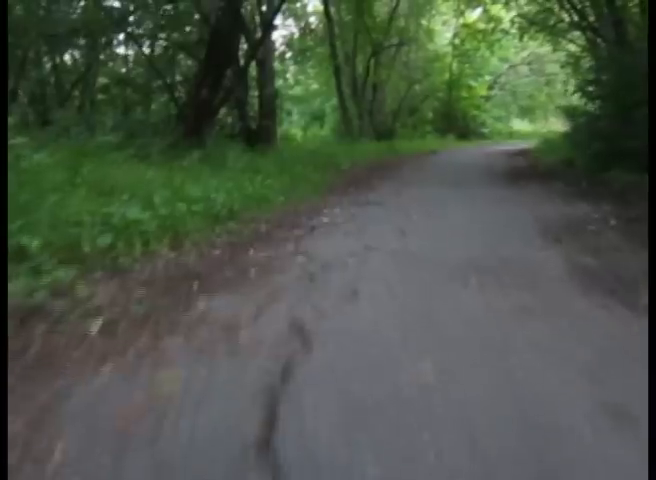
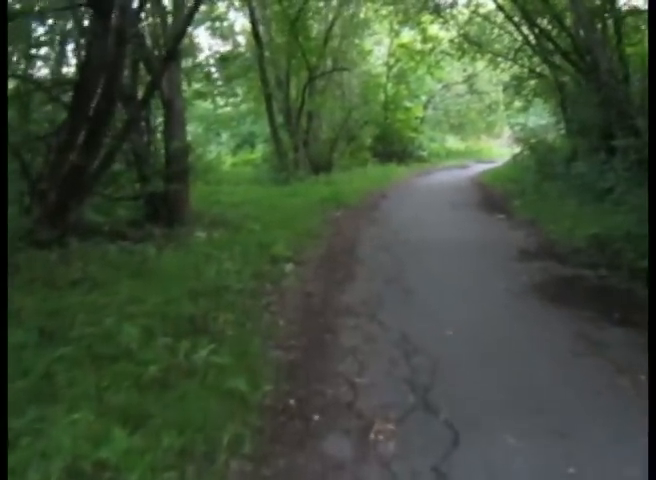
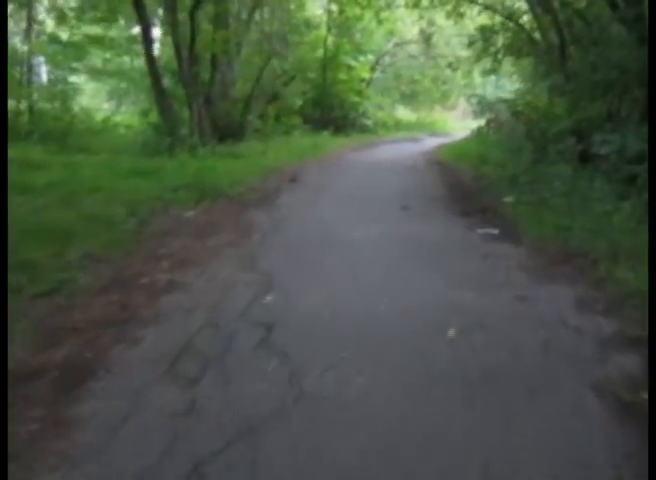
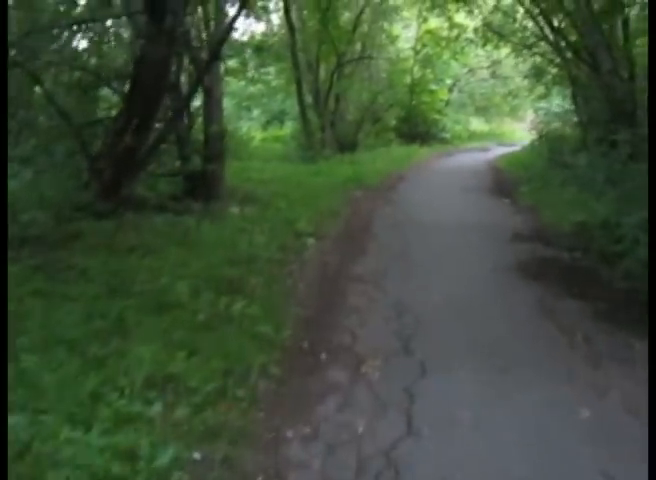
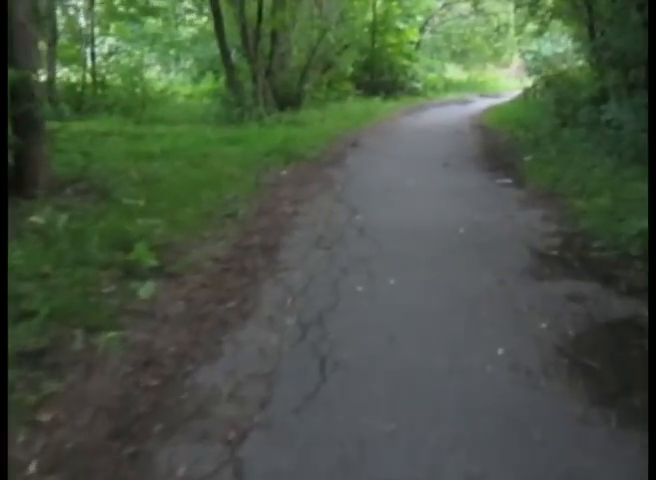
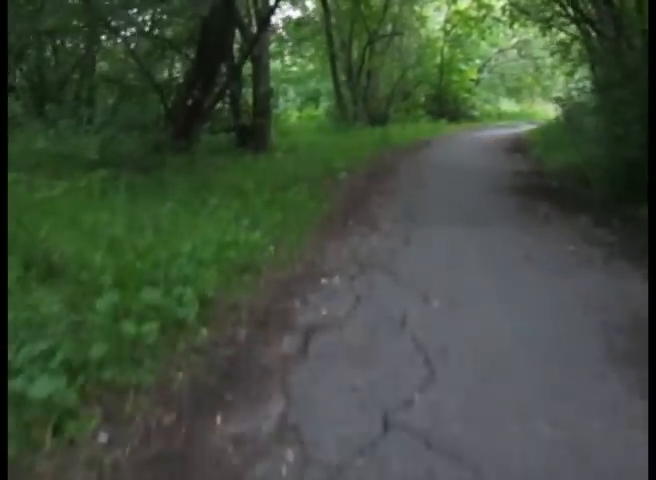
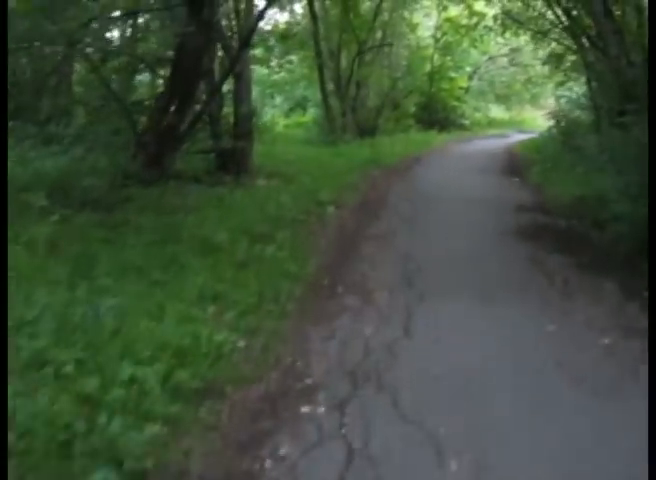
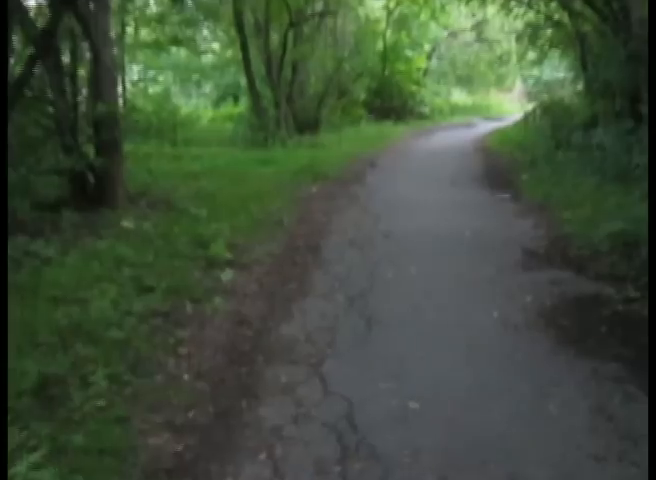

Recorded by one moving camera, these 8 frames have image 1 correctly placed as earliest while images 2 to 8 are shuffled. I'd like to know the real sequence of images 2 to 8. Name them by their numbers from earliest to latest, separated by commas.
6, 7, 4, 2, 8, 5, 3
